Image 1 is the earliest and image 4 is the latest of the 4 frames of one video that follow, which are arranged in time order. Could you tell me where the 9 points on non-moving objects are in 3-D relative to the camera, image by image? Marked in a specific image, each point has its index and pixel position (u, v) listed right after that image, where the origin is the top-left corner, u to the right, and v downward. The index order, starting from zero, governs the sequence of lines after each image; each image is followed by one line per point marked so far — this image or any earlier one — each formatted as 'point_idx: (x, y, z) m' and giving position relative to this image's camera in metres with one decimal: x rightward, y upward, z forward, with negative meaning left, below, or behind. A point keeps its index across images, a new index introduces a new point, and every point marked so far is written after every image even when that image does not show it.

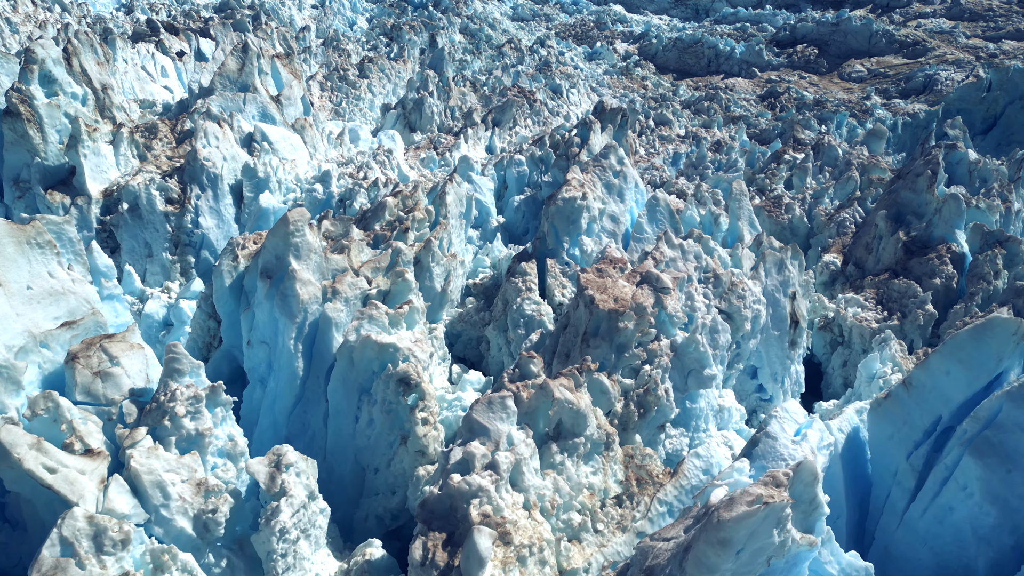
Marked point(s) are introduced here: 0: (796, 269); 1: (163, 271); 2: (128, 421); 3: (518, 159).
0: (+5.3, +0.4, +12.7) m
1: (-8.1, +0.4, +15.9) m
2: (-4.4, -1.5, +7.8) m
3: (+0.1, +3.5, +18.6) m
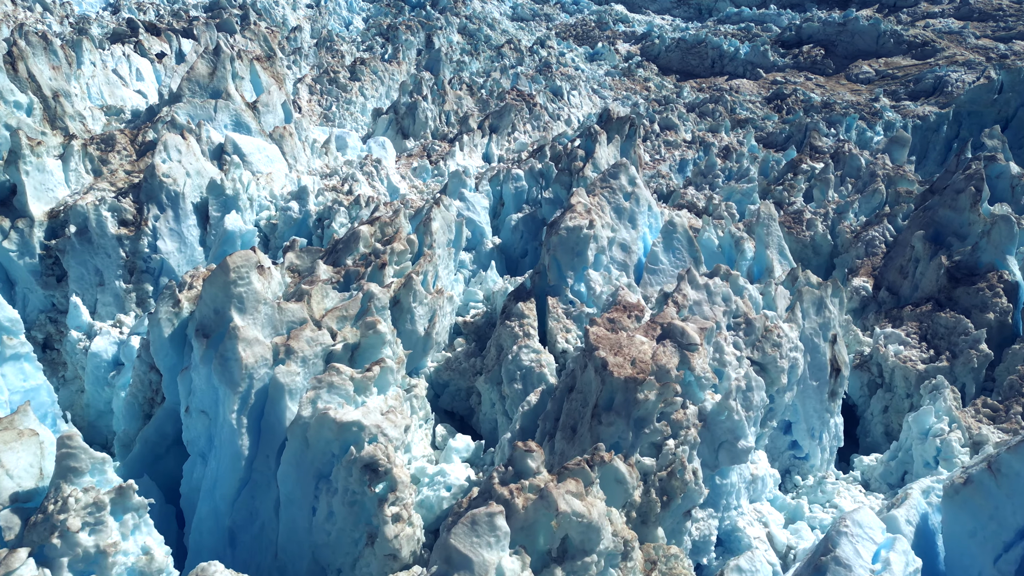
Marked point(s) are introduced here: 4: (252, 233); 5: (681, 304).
0: (+5.2, -0.3, +10.9) m
1: (-8.2, -0.3, +14.1) m
2: (-4.5, -2.2, +6.0) m
3: (+0.1, +2.8, +16.8) m
4: (-5.5, +1.2, +14.3) m
5: (+2.3, -0.2, +9.2) m
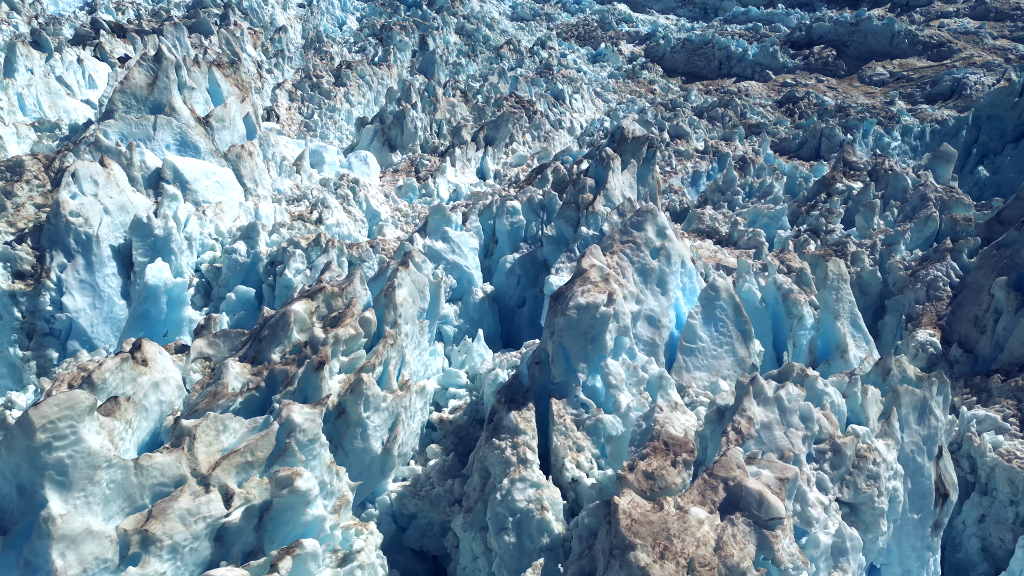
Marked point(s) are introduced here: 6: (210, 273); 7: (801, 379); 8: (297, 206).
0: (+5.1, -1.5, +8.1) m
1: (-8.3, -1.4, +11.3) m
2: (-4.6, -3.4, +3.2) m
3: (0.0, +1.7, +14.0) m
4: (-5.6, 0.0, +11.5) m
5: (+2.2, -1.4, +6.4) m
6: (-5.9, +0.3, +13.2) m
7: (+3.1, -1.0, +7.3) m
8: (-5.6, +2.2, +18.0) m
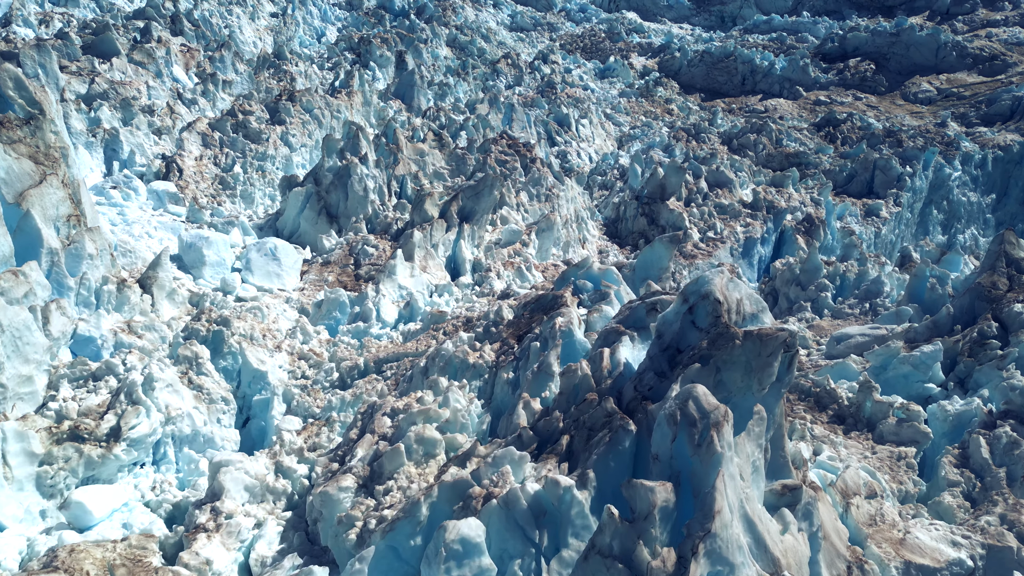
0: (+4.7, -5.0, -0.2) m
1: (-8.7, -5.0, +3.0) m
2: (-5.0, -6.9, -5.1) m
3: (-0.4, -1.9, +5.7) m
4: (-6.0, -3.6, +3.2) m
5: (+1.8, -4.9, -2.0) m
6: (-6.3, -3.4, +5.0) m
7: (+2.7, -4.5, -1.0) m
8: (-6.0, -1.5, +9.7) m
